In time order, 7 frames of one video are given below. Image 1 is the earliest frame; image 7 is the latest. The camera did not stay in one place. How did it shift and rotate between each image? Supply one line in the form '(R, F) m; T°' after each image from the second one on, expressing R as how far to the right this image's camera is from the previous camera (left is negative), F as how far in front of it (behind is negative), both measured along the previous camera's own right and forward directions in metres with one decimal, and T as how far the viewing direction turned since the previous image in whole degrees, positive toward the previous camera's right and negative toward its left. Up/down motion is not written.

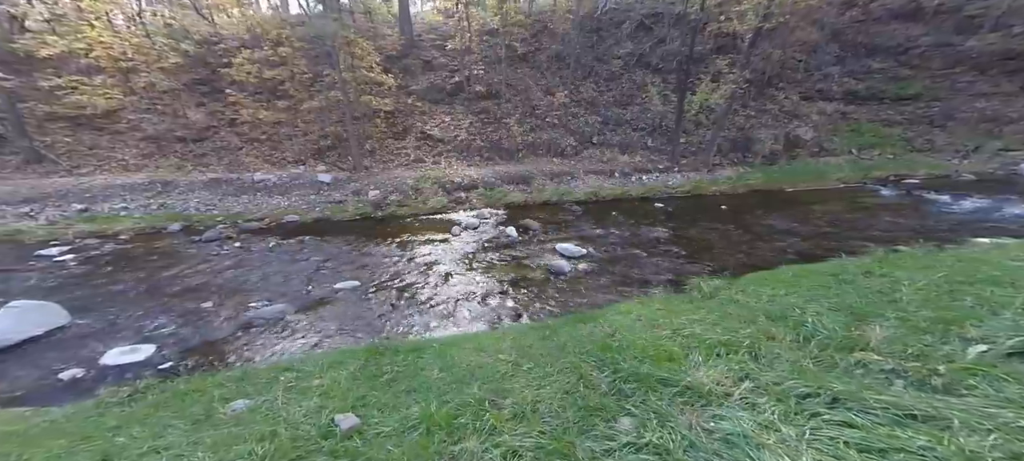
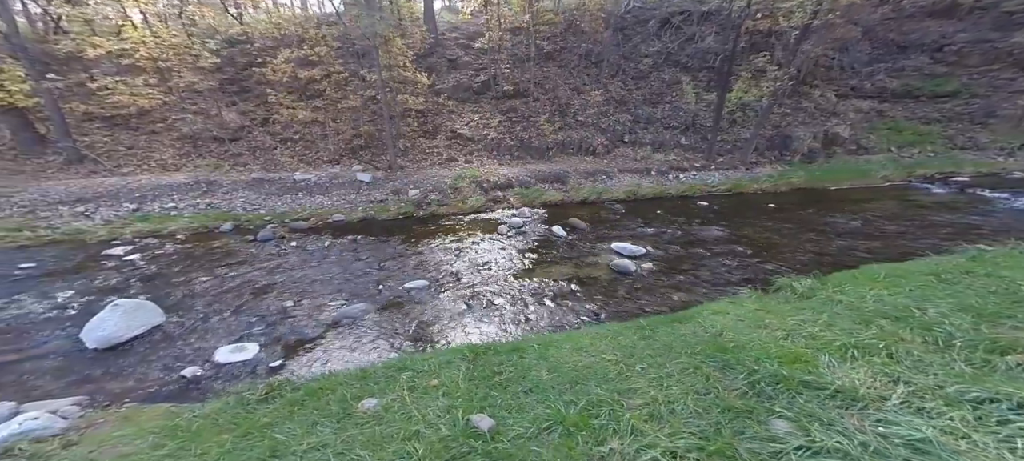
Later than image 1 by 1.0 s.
(-1.1, 0.0) m; -1°
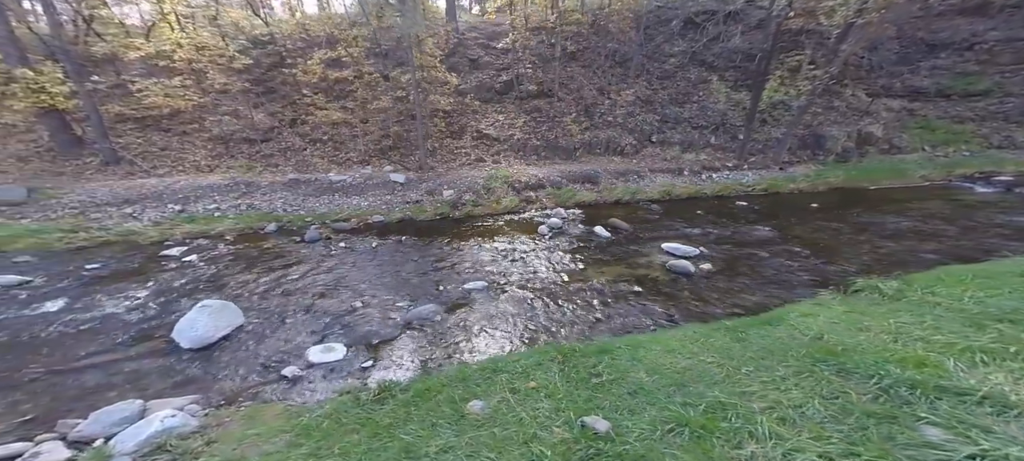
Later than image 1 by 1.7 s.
(-1.0, 0.0) m; -1°
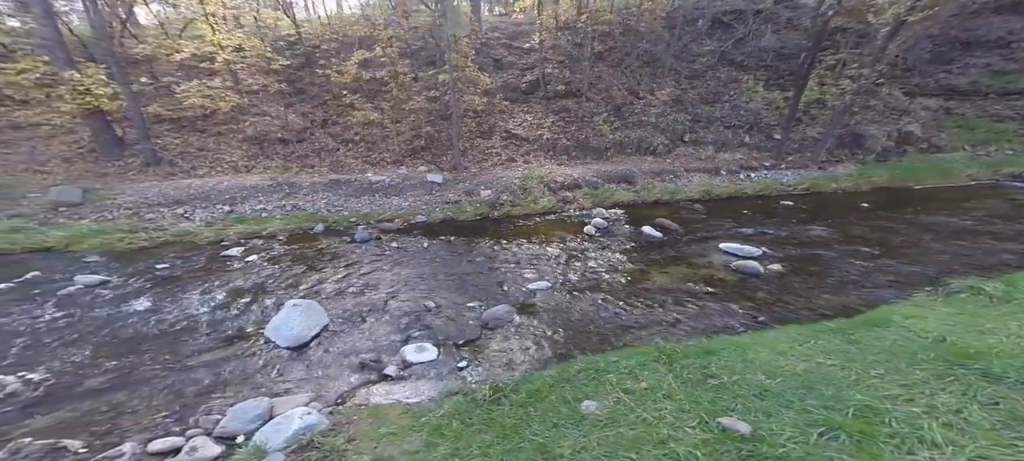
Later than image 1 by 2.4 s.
(-1.1, 0.0) m; -1°
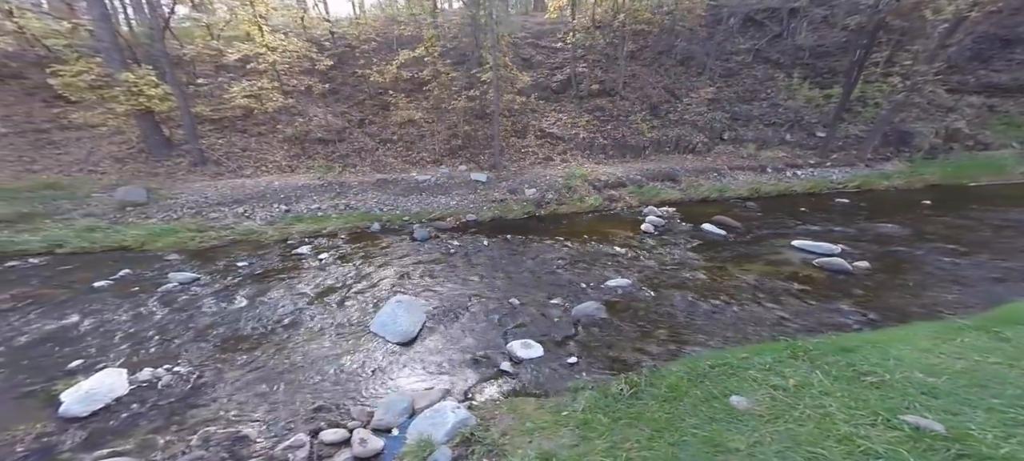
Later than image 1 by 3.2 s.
(-1.4, 0.0) m; -1°
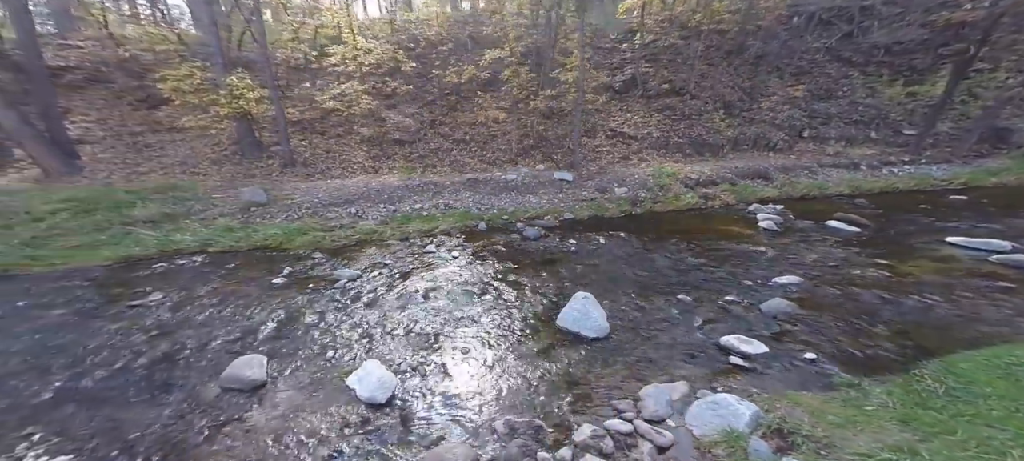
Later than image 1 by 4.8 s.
(-2.8, +0.1) m; -1°
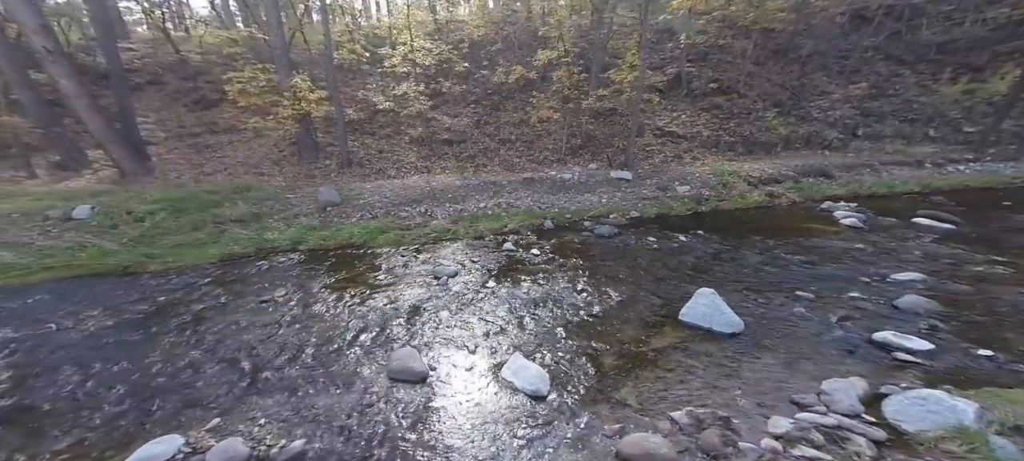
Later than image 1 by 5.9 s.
(-1.8, +0.1) m; -1°
